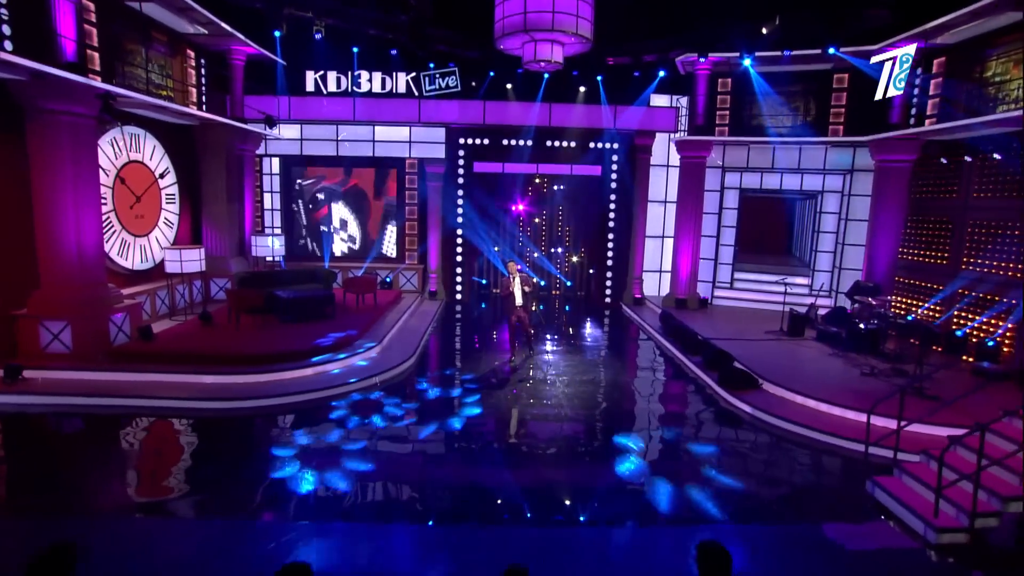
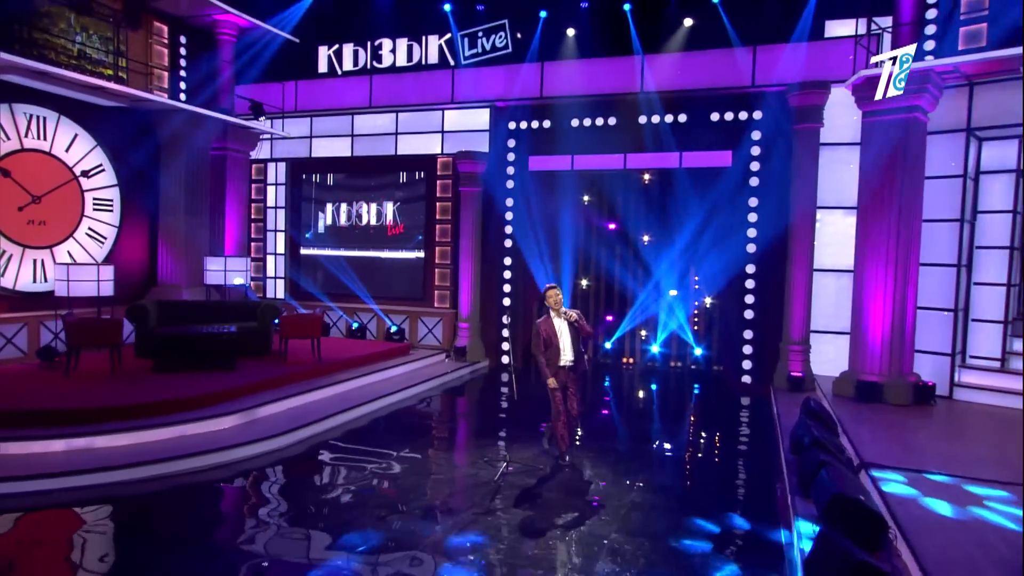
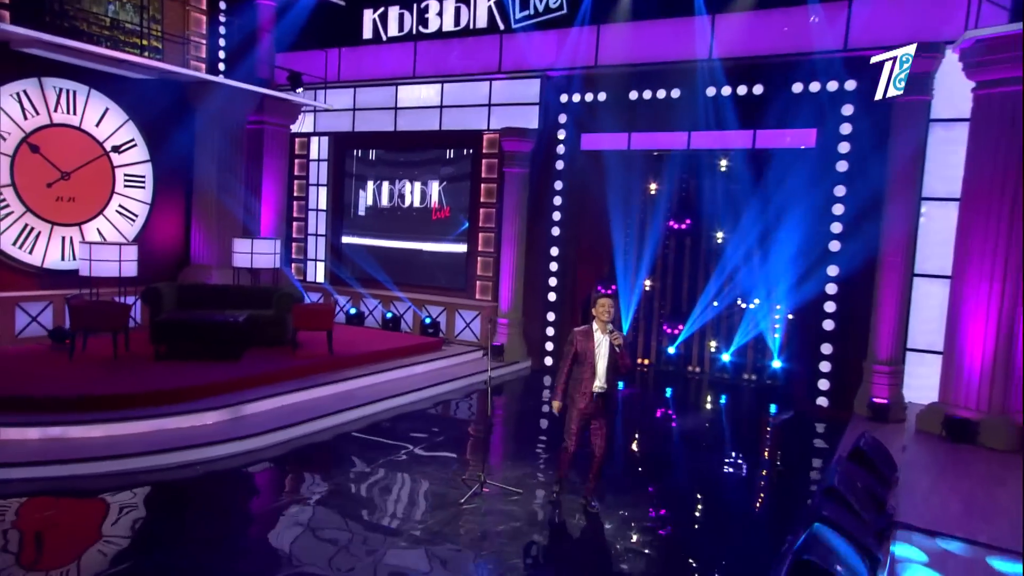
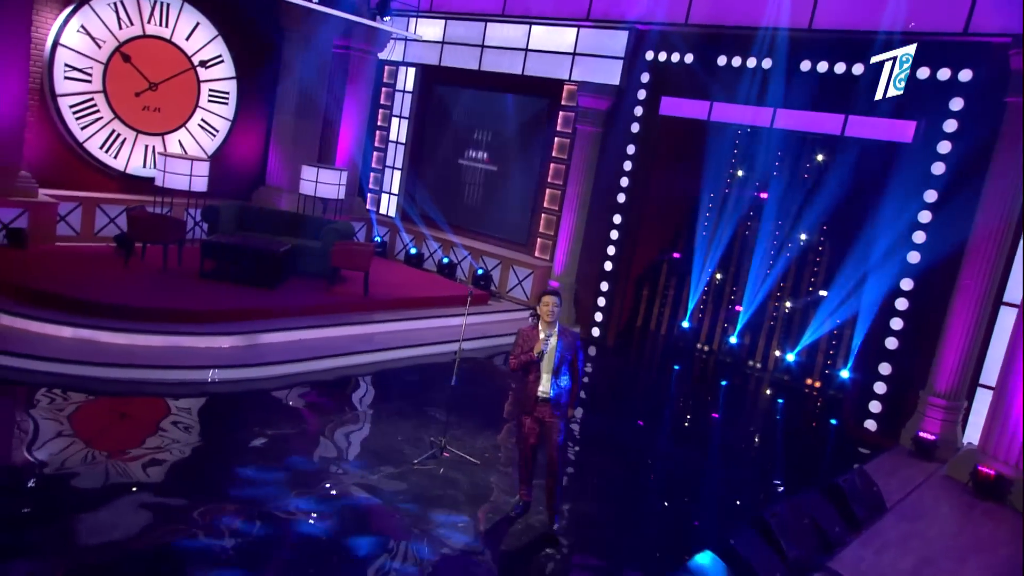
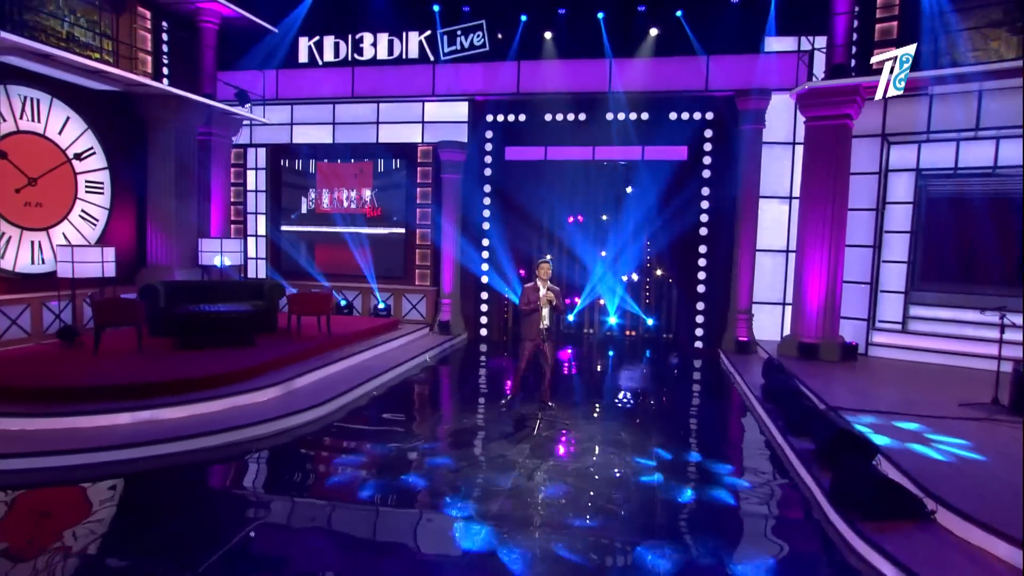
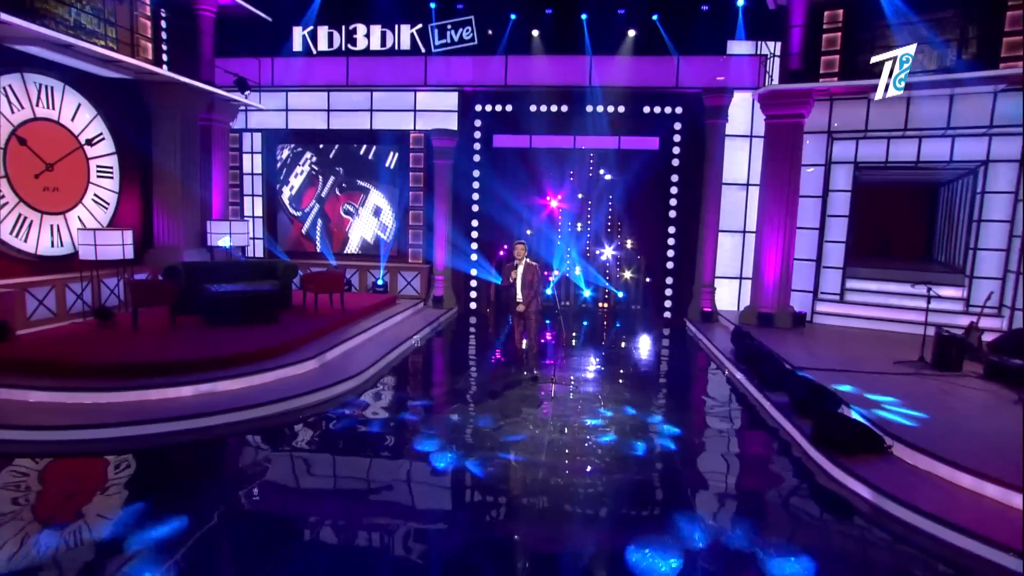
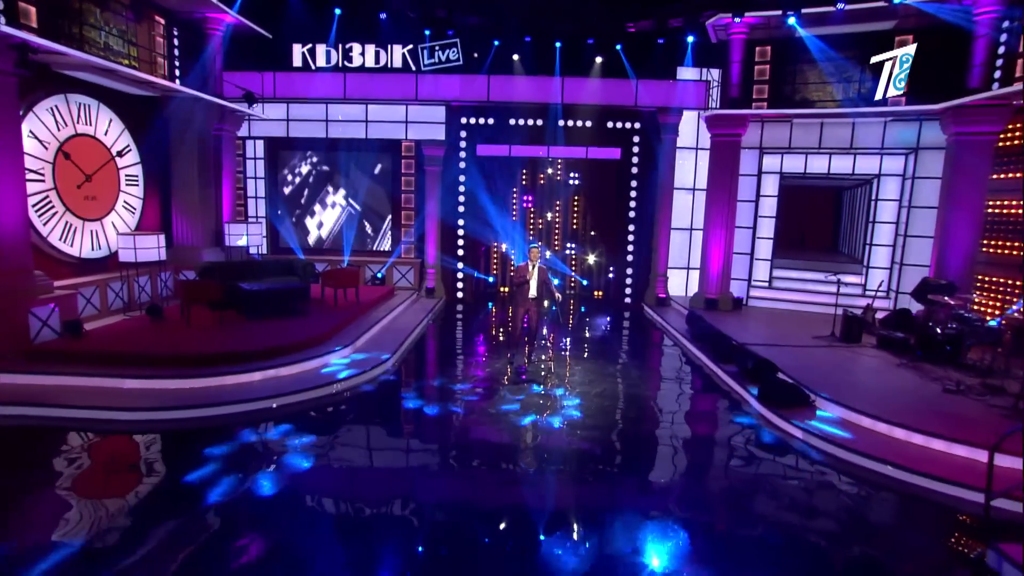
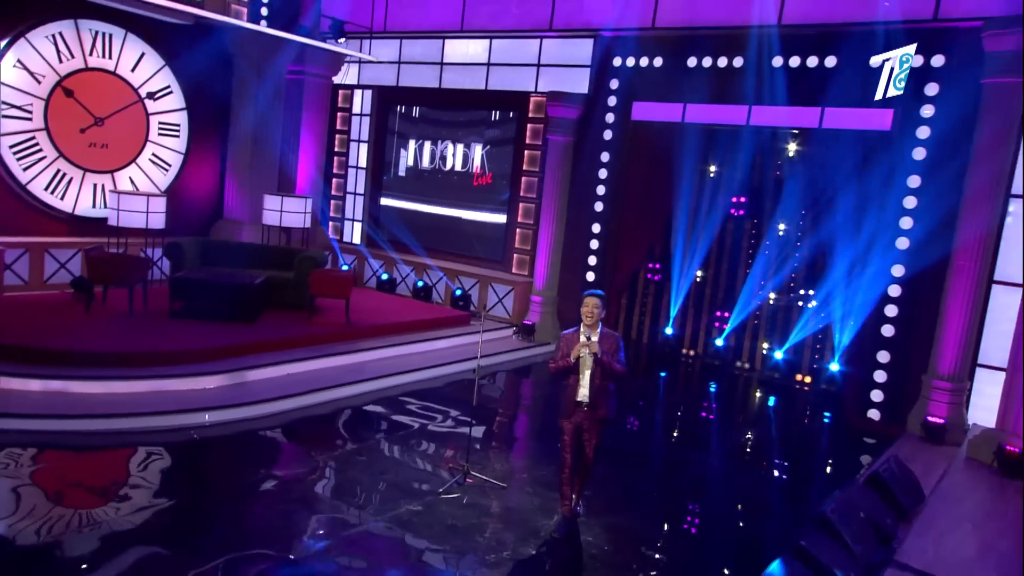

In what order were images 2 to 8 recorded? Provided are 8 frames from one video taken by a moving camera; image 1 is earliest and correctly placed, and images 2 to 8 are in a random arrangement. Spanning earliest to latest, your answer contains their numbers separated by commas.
7, 6, 5, 2, 3, 8, 4
